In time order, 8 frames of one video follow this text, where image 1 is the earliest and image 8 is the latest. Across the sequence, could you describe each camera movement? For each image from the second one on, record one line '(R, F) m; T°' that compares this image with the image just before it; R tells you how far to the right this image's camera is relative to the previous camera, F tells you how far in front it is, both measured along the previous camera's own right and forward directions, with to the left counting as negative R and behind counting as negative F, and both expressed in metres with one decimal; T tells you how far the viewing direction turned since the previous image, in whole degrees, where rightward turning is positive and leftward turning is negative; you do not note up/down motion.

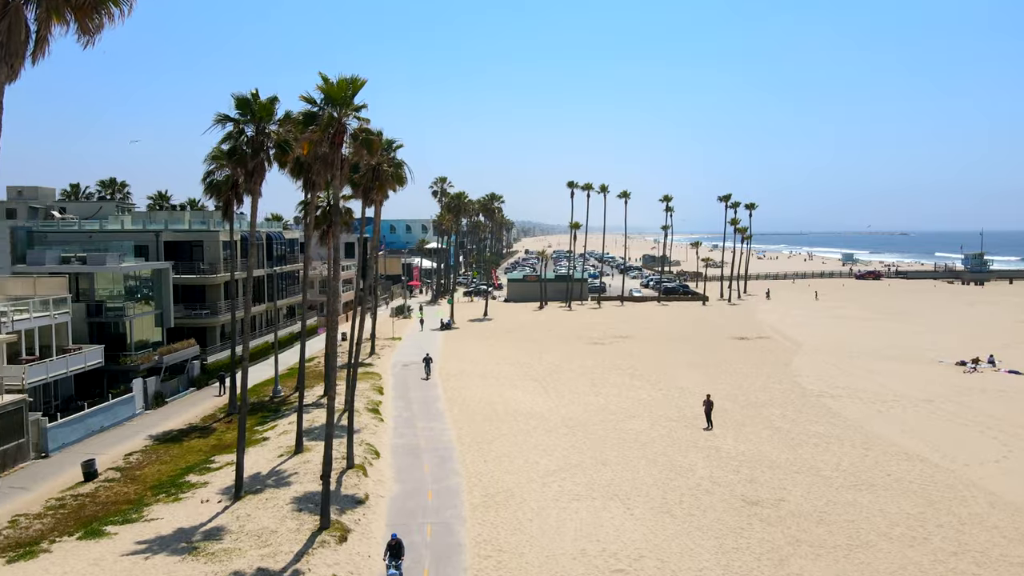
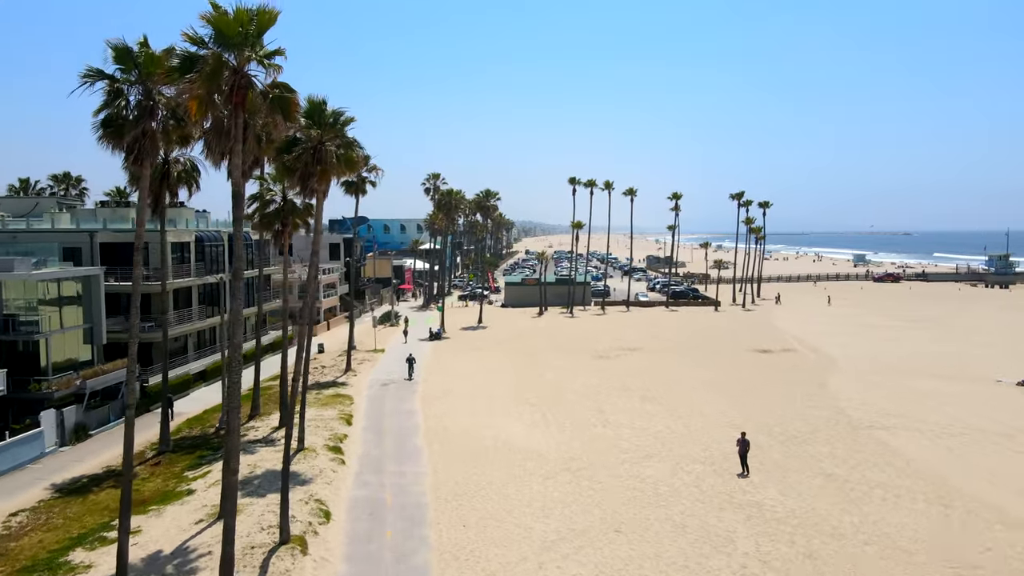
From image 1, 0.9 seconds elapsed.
(+0.4, +5.3) m; 0°
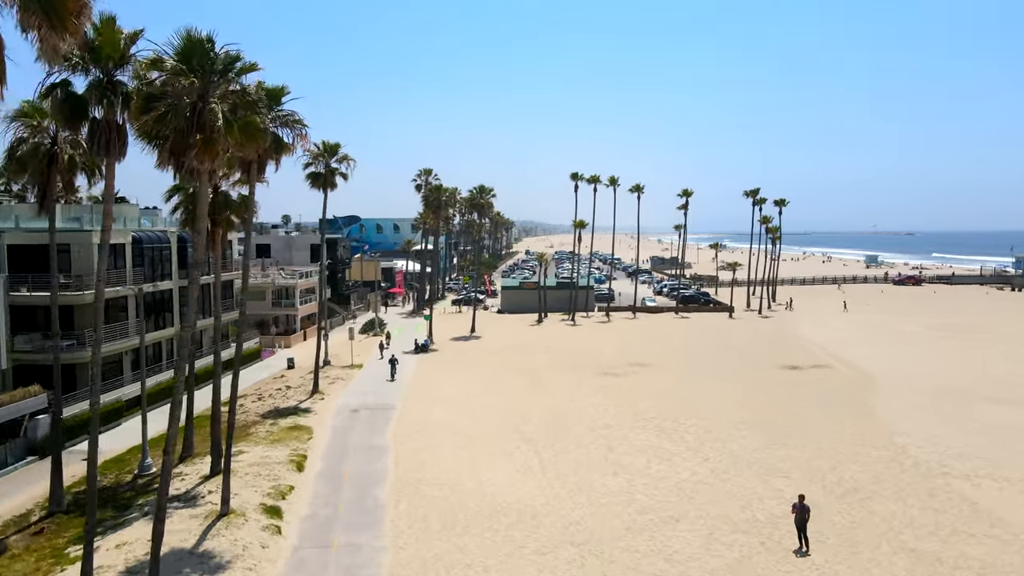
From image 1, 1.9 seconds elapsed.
(+0.4, +5.4) m; 0°
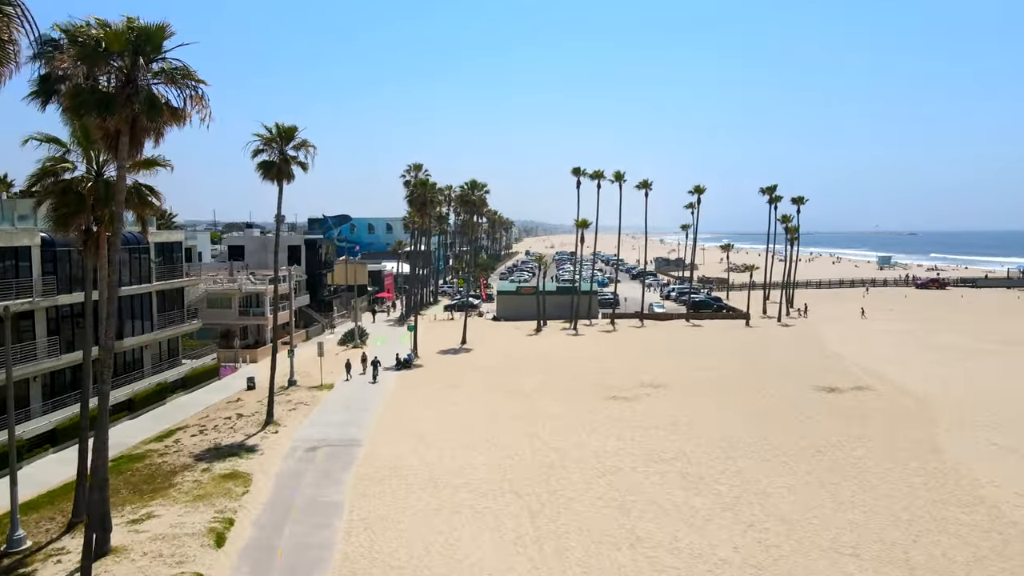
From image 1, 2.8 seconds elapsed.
(+0.4, +5.4) m; 0°
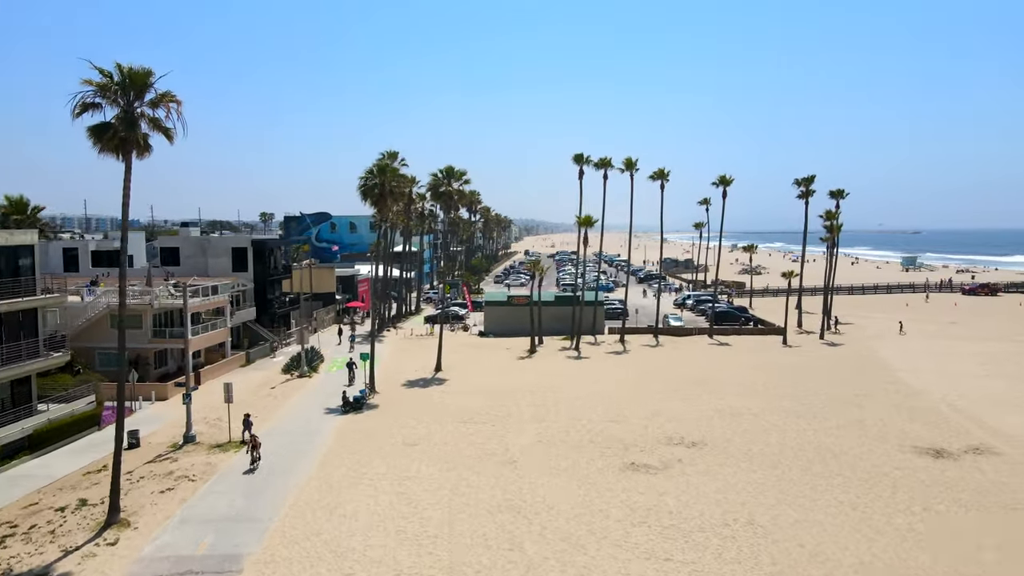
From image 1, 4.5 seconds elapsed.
(+0.8, +9.8) m; 0°
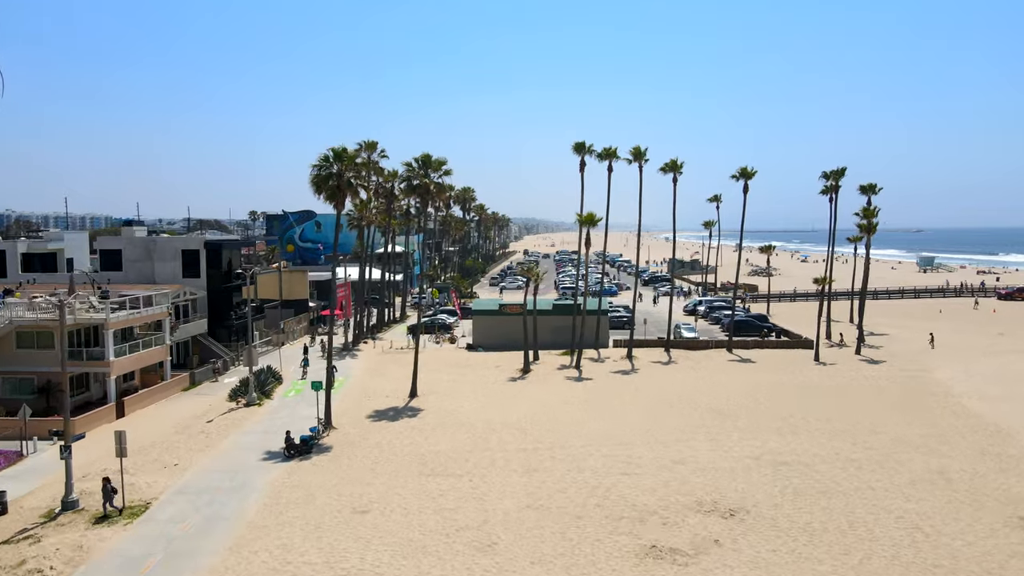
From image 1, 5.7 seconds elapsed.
(+0.6, +6.2) m; 0°
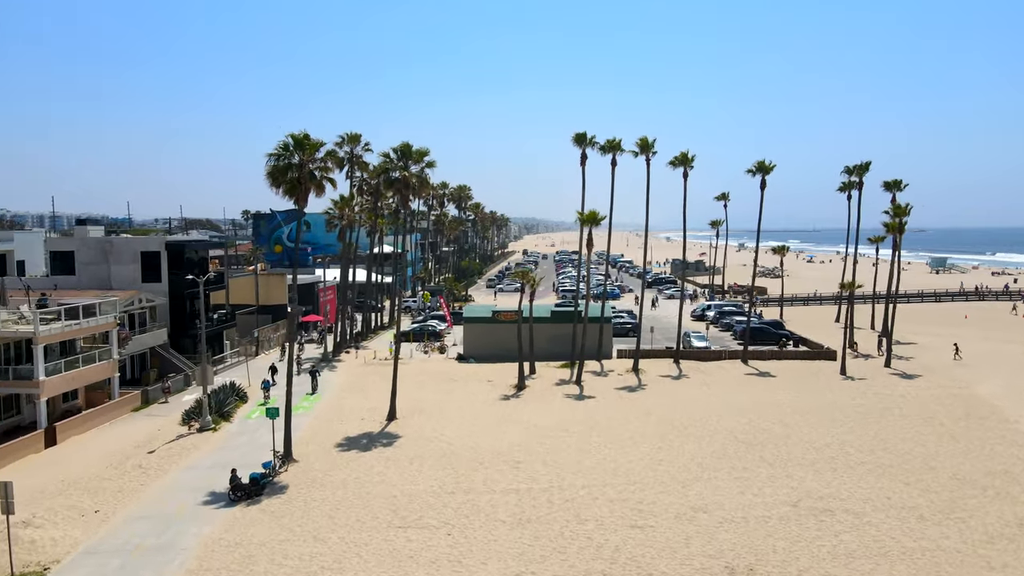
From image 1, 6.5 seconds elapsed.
(+0.4, +4.0) m; 0°
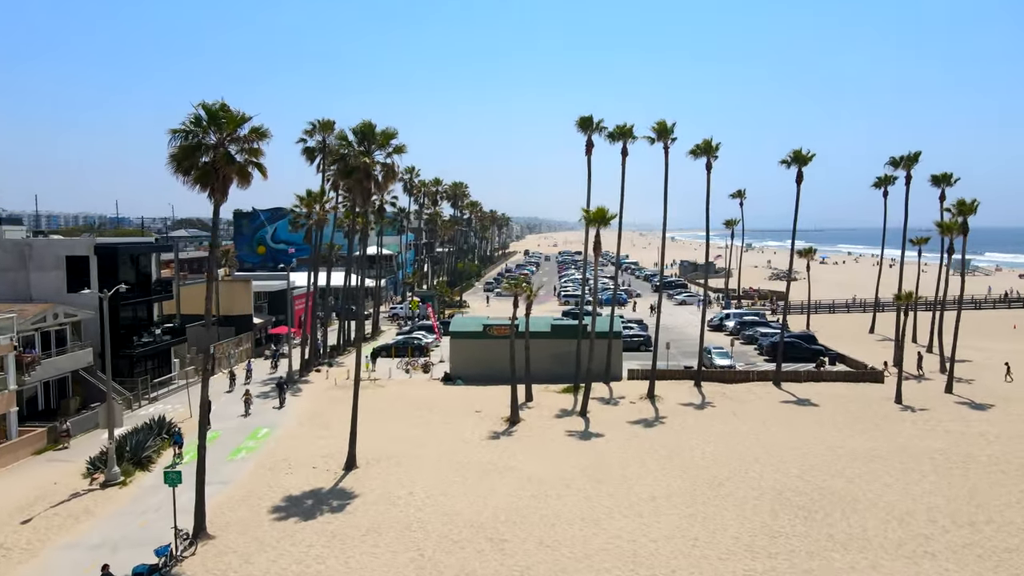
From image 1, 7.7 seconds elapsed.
(+0.5, +6.0) m; 0°
